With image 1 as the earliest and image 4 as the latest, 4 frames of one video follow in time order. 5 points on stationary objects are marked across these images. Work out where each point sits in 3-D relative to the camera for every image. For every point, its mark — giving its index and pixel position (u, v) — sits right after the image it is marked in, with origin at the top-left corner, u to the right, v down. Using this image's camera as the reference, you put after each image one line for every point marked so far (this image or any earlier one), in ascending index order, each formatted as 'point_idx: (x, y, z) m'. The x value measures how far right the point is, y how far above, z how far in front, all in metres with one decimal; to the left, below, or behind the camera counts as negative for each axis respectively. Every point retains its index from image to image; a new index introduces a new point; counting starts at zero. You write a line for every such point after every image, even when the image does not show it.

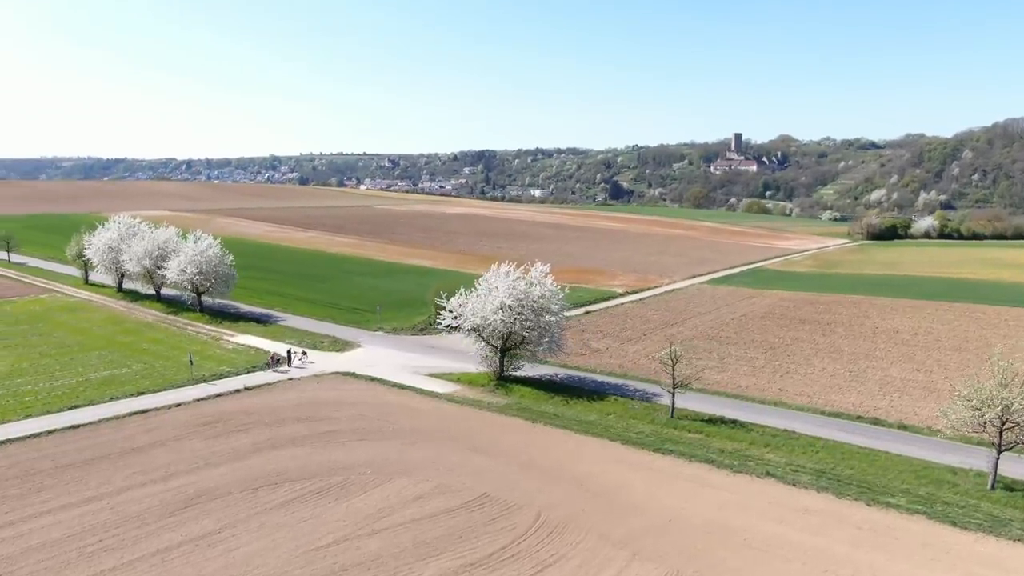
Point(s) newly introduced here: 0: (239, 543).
0: (-6.4, -6.0, +18.2) m
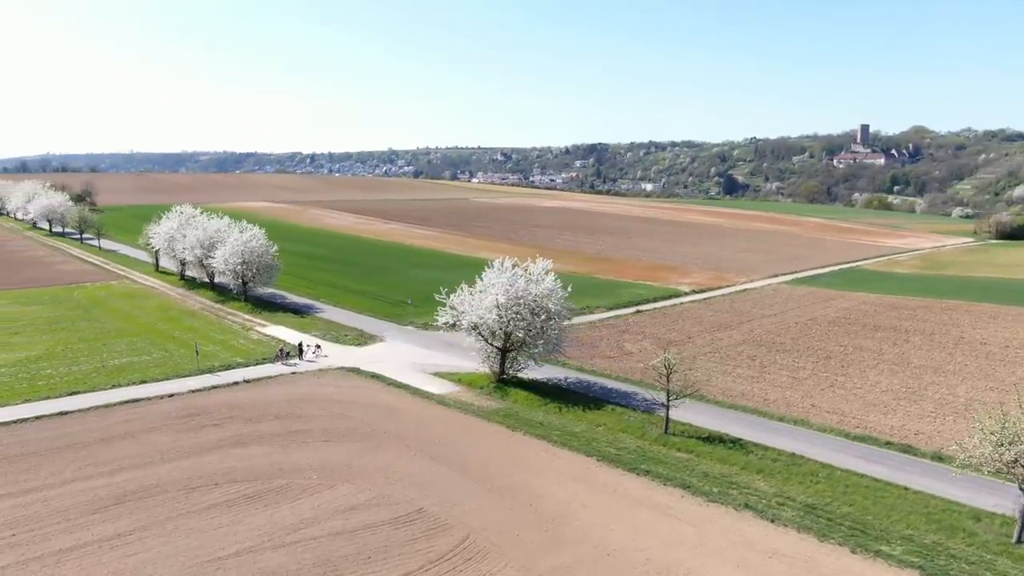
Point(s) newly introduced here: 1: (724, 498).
0: (-8.3, -5.8, +17.4) m
1: (+5.3, -5.3, +19.6) m
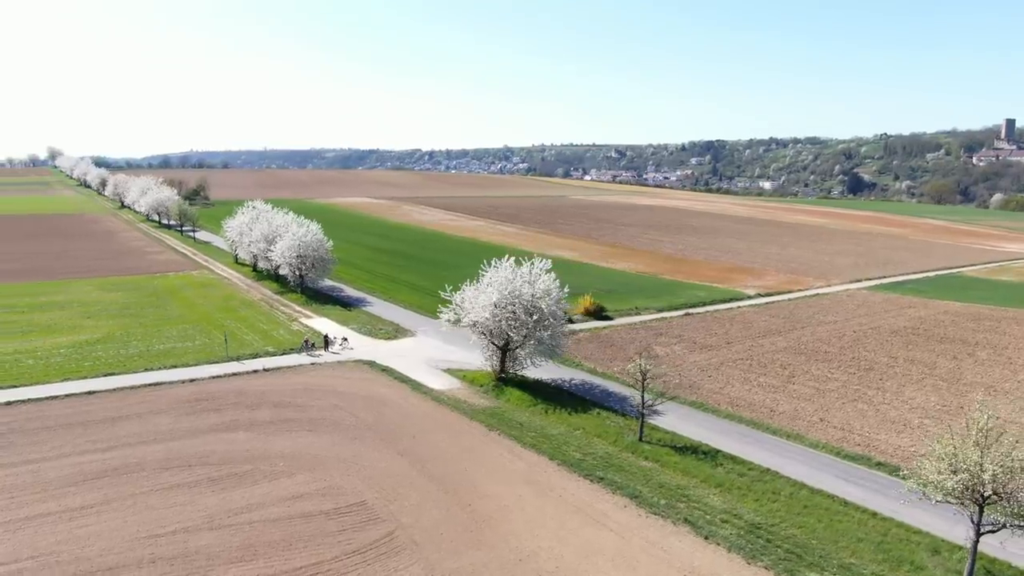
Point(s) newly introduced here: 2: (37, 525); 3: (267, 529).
0: (-10.0, -5.6, +18.7) m
1: (+3.8, -5.4, +18.9) m
2: (-11.2, -5.6, +18.4) m
3: (-5.7, -5.6, +18.2) m
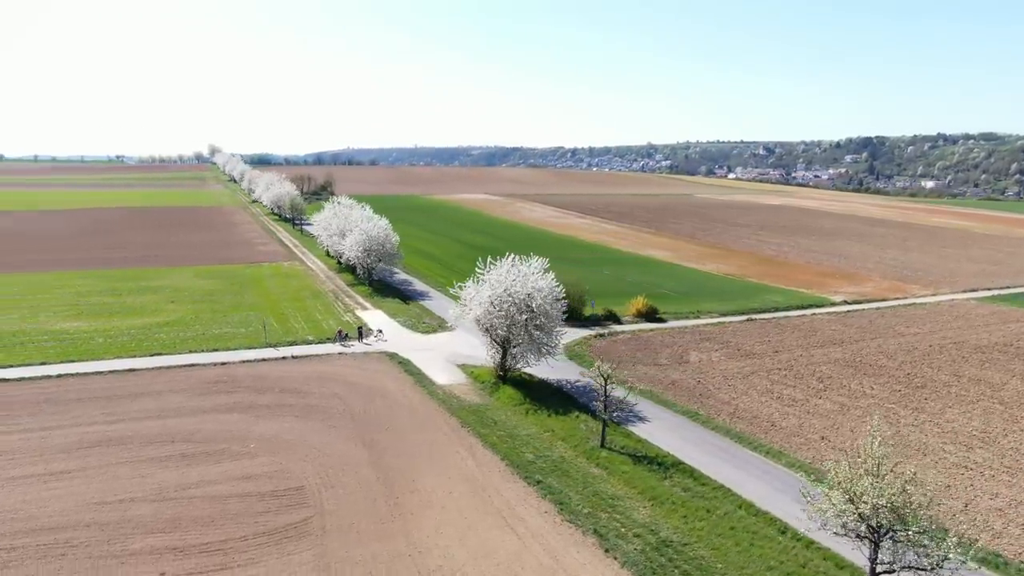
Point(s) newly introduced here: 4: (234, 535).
0: (-11.9, -5.2, +20.6) m
1: (+1.7, -5.4, +18.3) m
2: (-13.1, -5.2, +20.6) m
3: (-7.7, -5.4, +19.4) m
4: (-6.3, -5.7, +17.8) m
